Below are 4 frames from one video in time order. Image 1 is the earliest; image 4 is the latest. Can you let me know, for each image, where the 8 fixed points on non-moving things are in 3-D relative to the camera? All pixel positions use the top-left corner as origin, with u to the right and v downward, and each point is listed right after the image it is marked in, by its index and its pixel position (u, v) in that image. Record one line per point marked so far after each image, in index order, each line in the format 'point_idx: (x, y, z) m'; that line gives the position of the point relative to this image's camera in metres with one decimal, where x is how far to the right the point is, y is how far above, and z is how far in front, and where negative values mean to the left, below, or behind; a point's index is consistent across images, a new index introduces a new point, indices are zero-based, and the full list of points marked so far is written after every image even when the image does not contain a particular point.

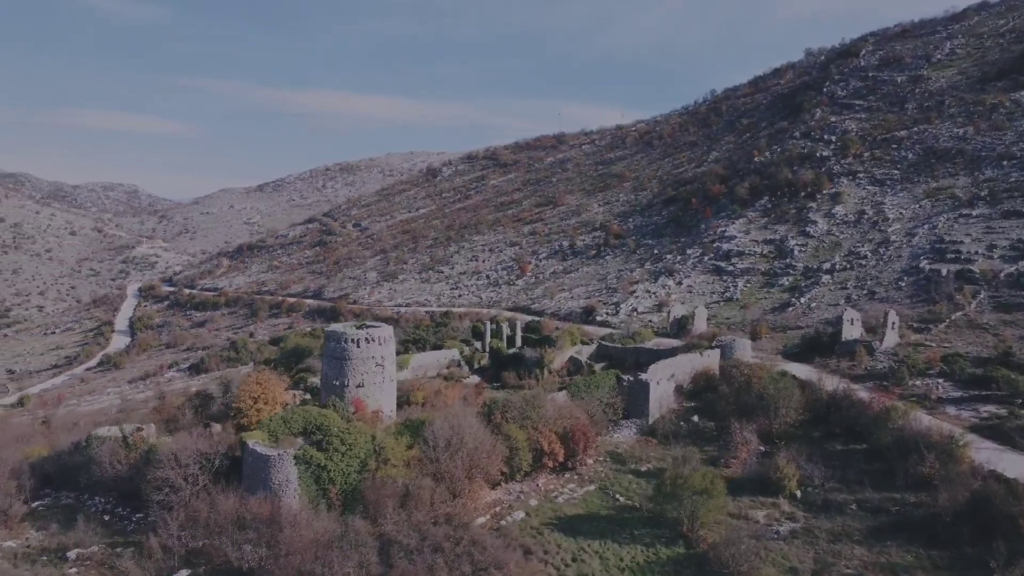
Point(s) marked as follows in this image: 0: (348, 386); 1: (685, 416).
0: (-3.1, -1.8, +13.4) m
1: (+3.6, -2.7, +14.6) m
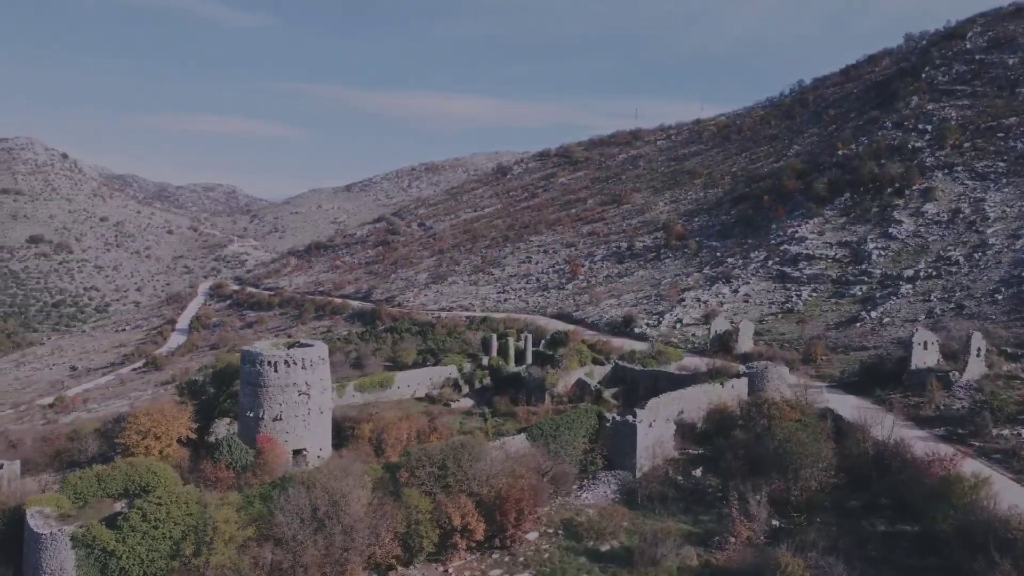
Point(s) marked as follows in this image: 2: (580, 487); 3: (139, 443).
0: (-4.0, -2.1, +11.1) m
1: (+2.8, -3.0, +11.5) m
2: (+1.1, -3.1, +10.9) m
3: (-5.7, -2.3, +10.6) m
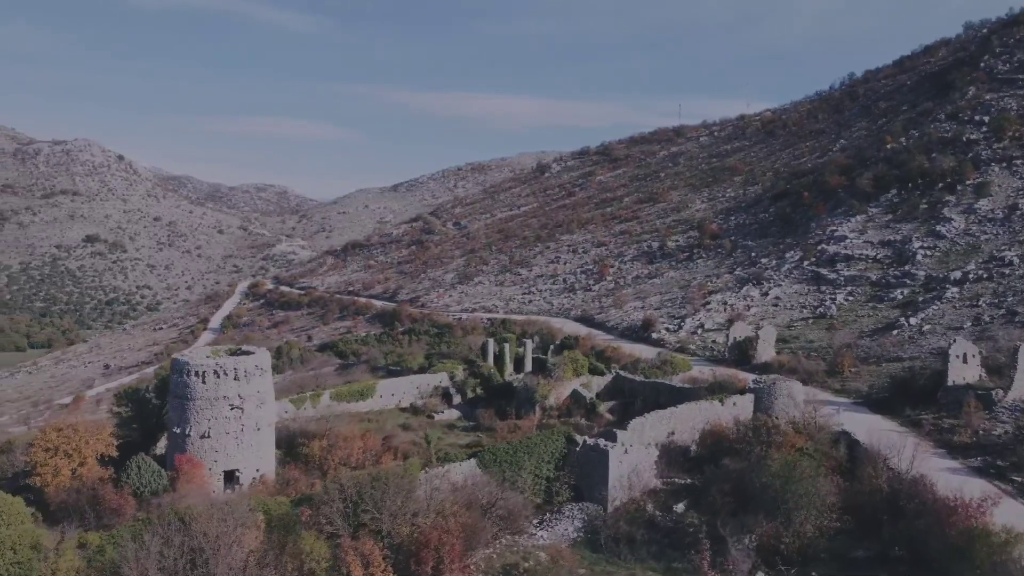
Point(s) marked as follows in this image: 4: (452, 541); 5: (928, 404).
0: (-4.6, -2.1, +10.1) m
1: (+2.1, -3.0, +10.0) m
2: (+0.4, -3.2, +9.5) m
3: (-6.4, -2.4, +9.6) m
4: (-0.7, -2.9, +7.7) m
5: (+8.2, -2.3, +14.0) m
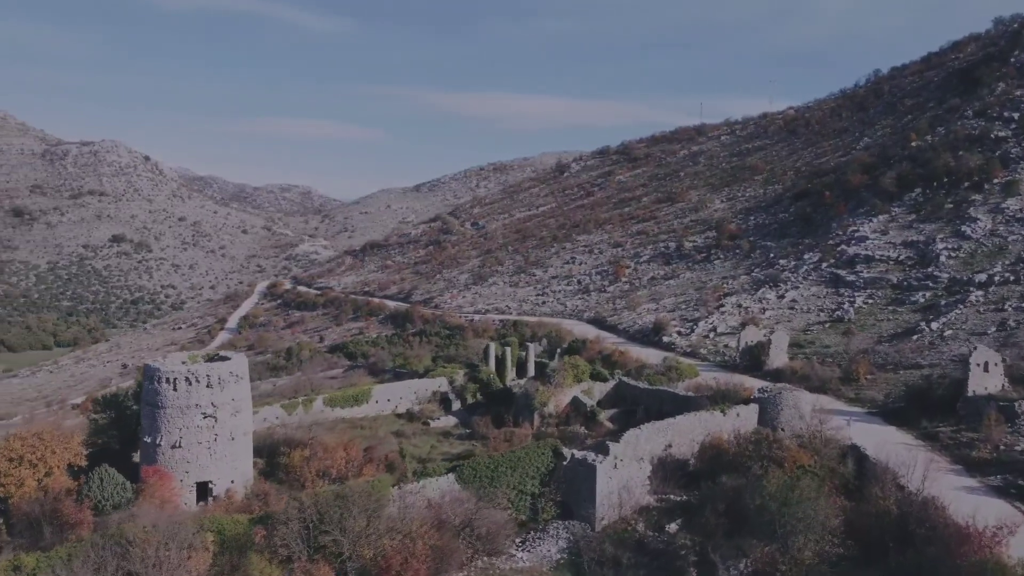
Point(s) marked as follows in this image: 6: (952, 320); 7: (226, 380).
0: (-4.9, -2.2, +9.7) m
1: (+1.9, -3.1, +9.4) m
2: (+0.1, -3.2, +9.0) m
3: (-6.6, -2.4, +9.3) m
4: (-1.0, -2.9, +7.2) m
5: (+8.1, -2.4, +13.2) m
6: (+12.5, -0.9, +19.9) m
7: (-4.1, -1.3, +10.0) m
